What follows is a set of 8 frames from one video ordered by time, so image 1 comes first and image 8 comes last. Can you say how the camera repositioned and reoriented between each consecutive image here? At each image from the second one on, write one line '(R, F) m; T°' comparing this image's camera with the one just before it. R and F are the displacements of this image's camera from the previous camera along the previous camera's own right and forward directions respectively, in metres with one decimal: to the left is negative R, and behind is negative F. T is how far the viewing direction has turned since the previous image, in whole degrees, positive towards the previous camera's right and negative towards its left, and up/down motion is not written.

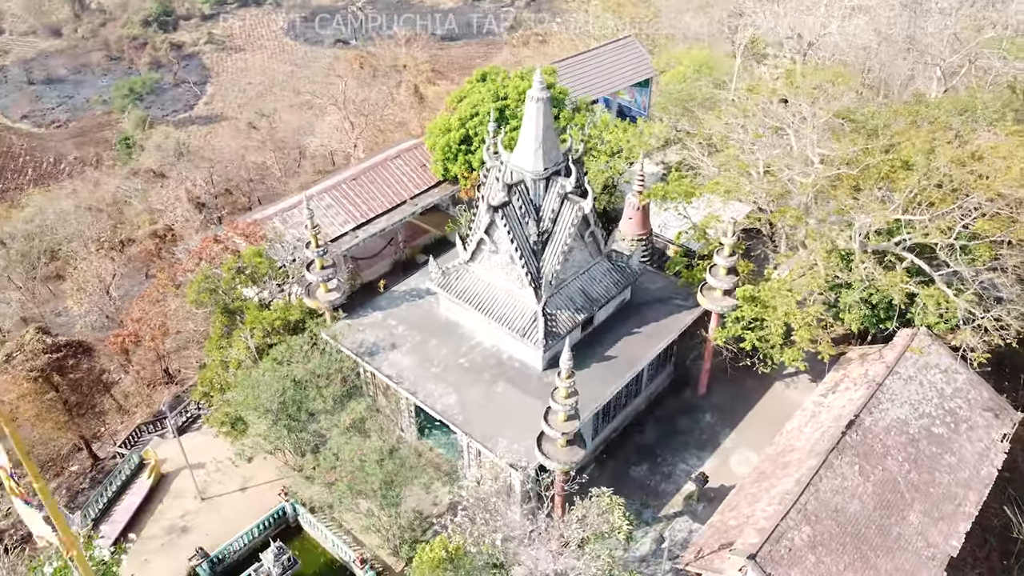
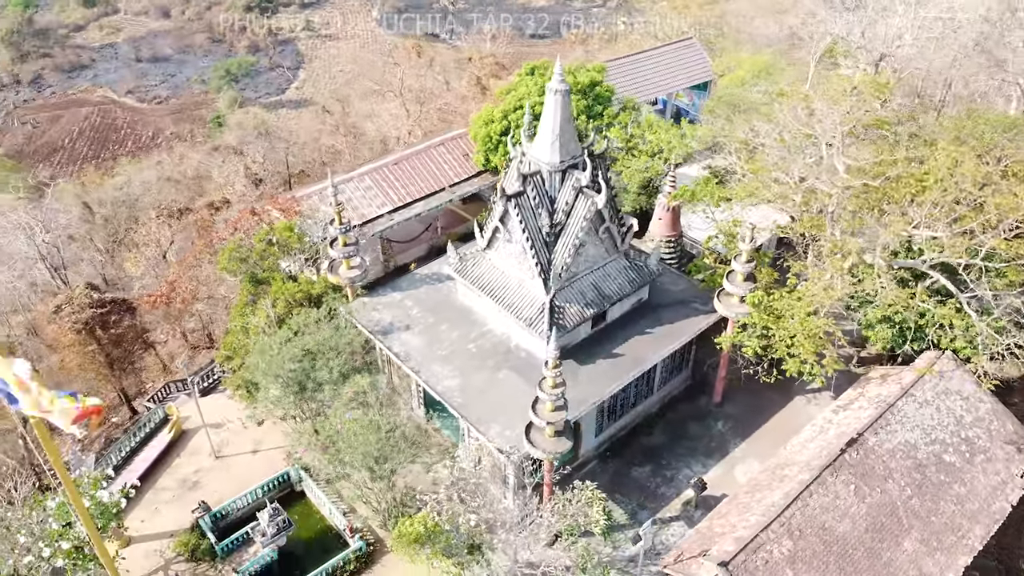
(+1.6, -0.1) m; -5°
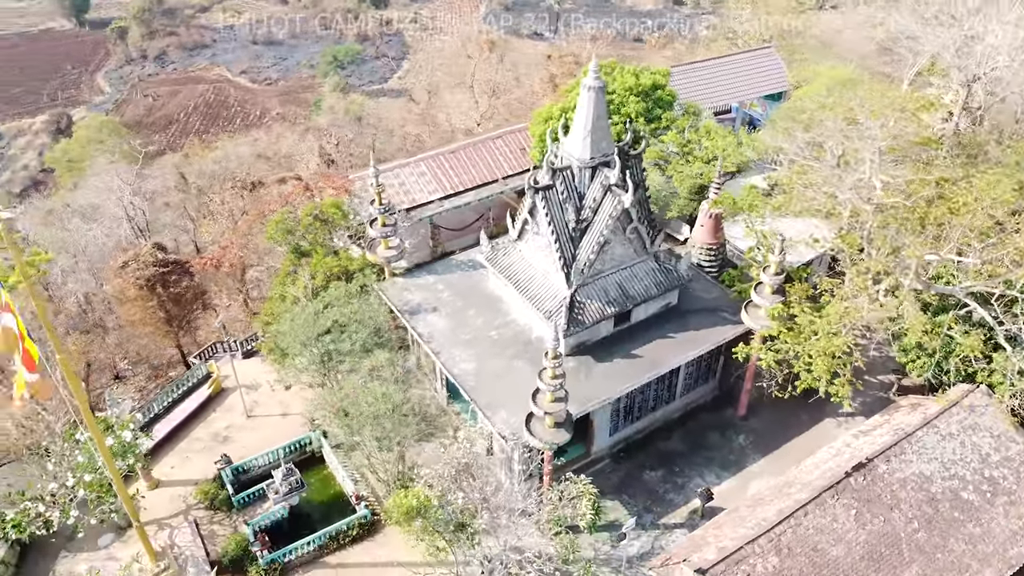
(+1.6, -0.2) m; -6°
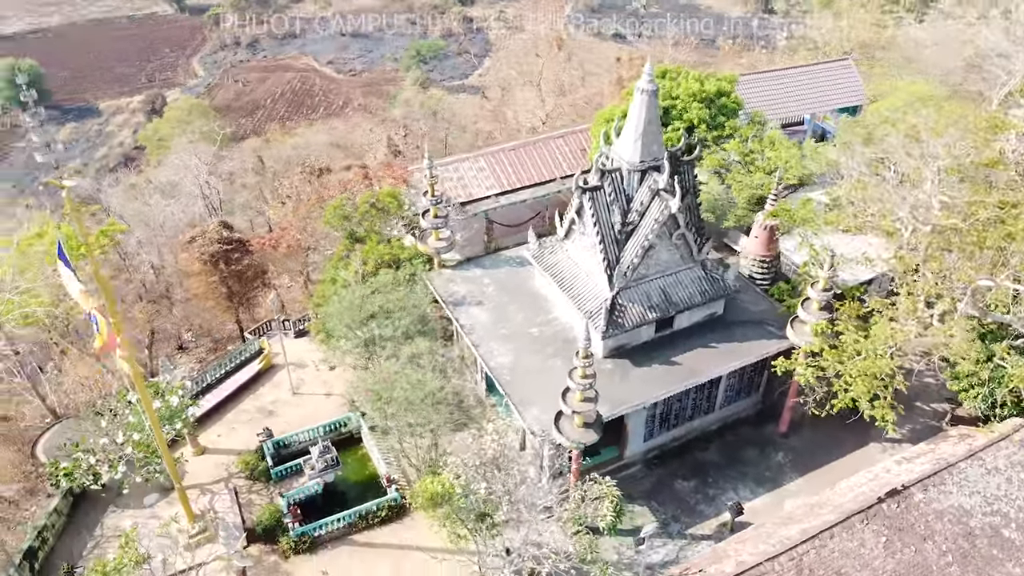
(+0.6, -0.1) m; -5°
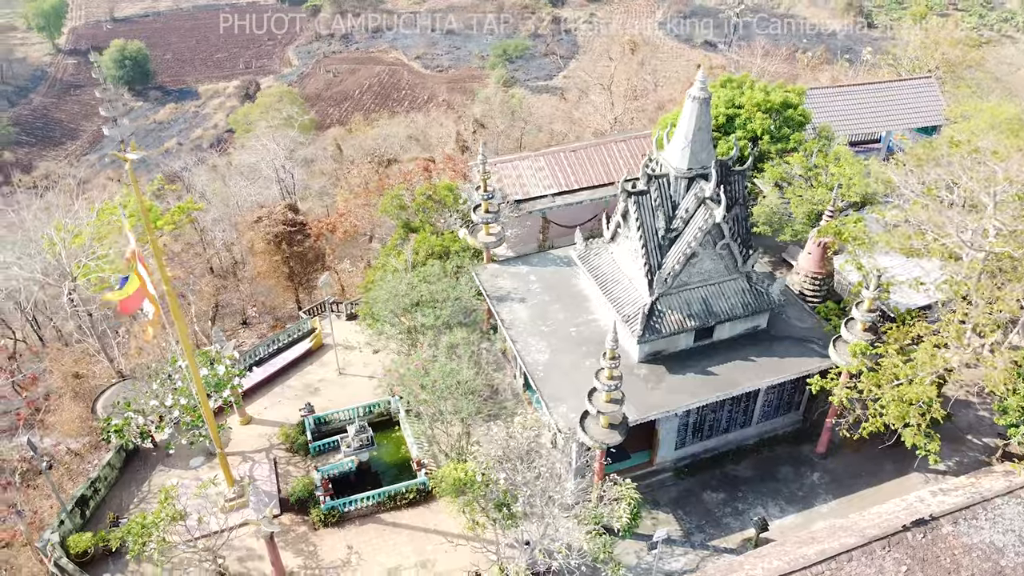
(+0.8, -0.3) m; -5°
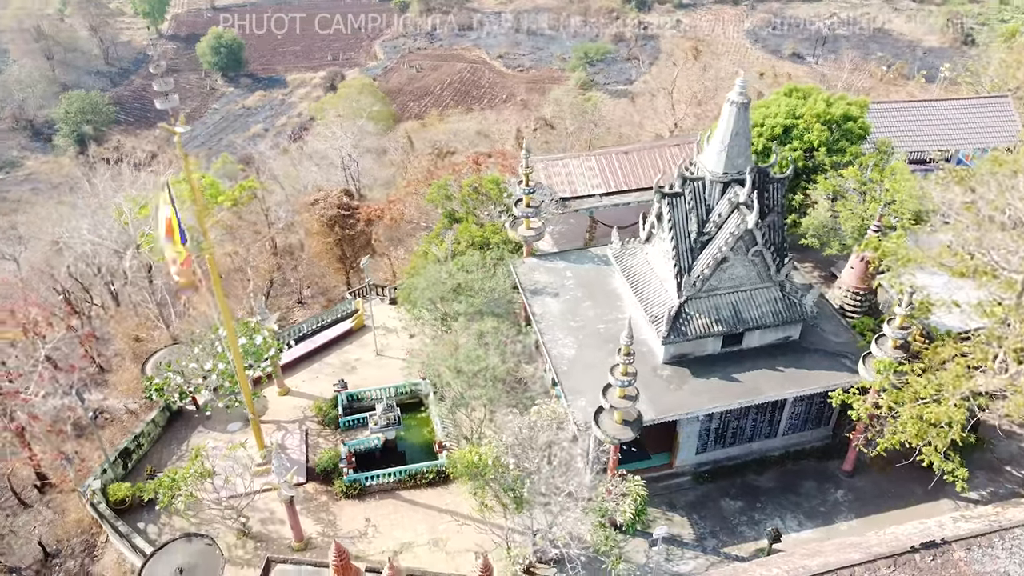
(+1.0, -0.3) m; -5°
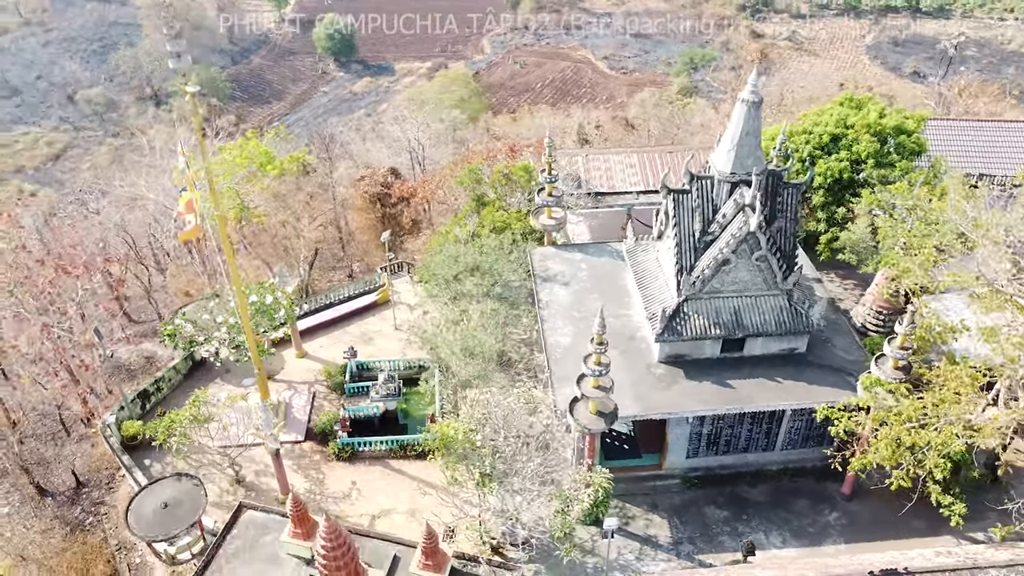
(+2.4, 0.0) m; -6°
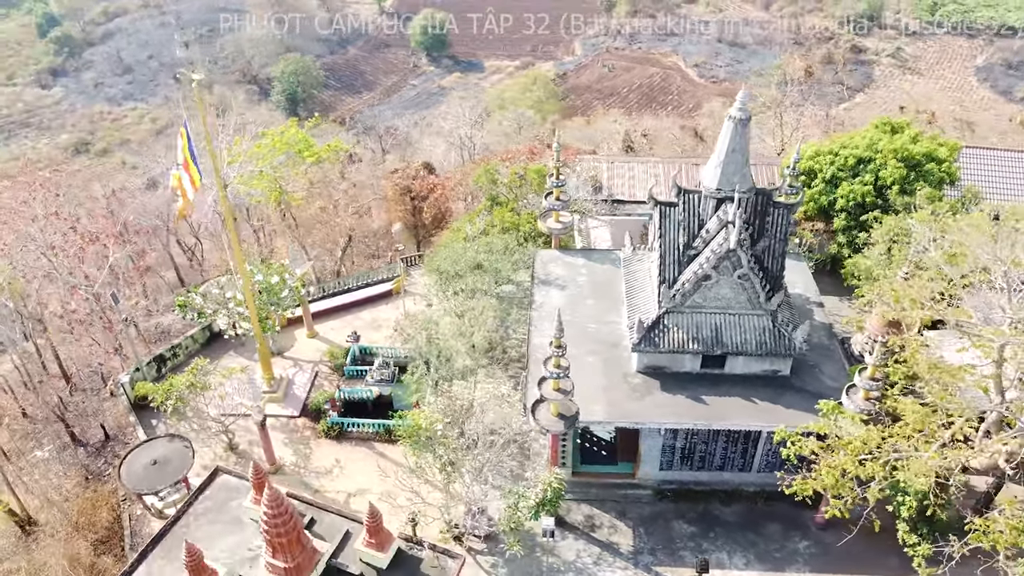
(+2.4, -0.4) m; -5°
